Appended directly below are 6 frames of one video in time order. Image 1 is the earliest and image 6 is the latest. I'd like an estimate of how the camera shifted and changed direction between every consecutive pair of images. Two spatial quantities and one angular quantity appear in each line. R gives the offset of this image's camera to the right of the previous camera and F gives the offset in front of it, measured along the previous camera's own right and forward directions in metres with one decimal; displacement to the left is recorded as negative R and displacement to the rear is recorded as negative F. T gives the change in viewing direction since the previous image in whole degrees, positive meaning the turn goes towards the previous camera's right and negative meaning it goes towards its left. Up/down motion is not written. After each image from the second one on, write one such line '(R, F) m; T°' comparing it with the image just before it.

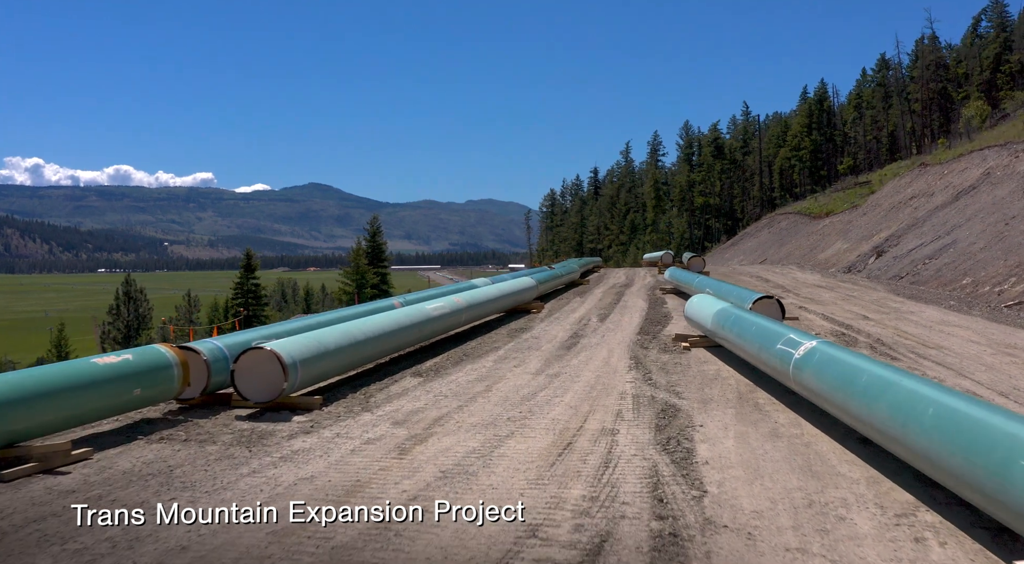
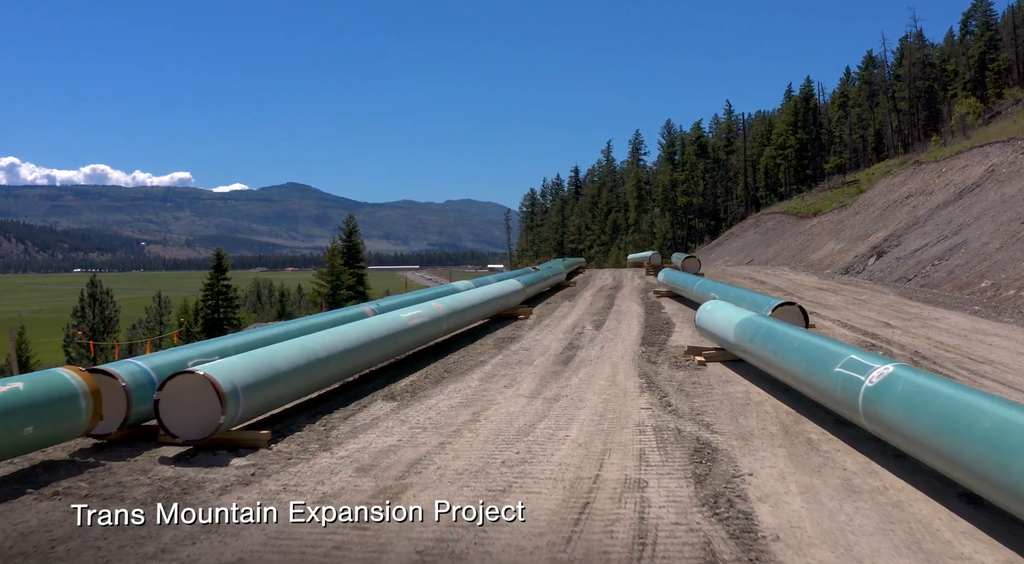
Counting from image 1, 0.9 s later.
(-0.2, +2.0) m; +1°
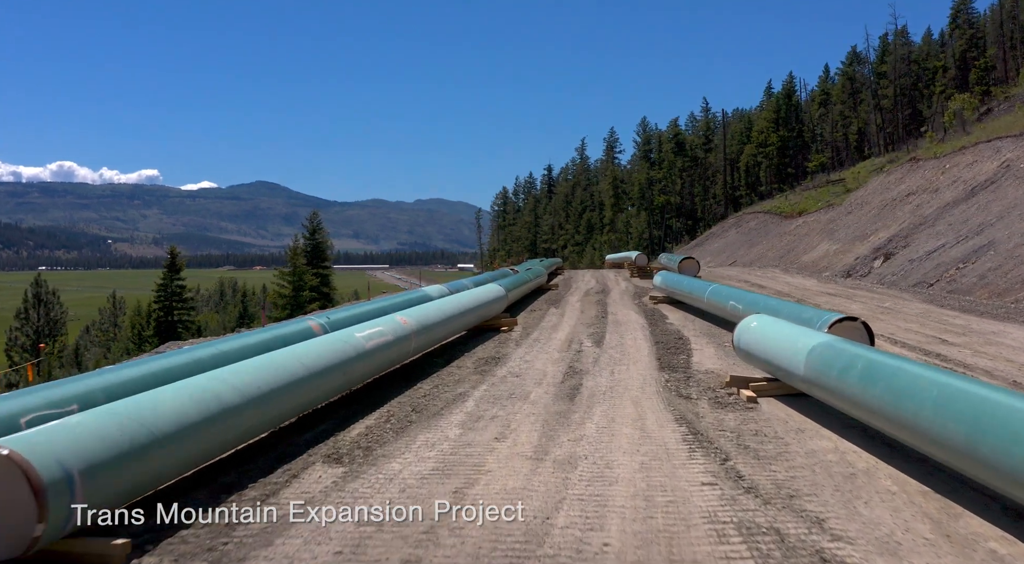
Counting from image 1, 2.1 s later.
(-0.2, +3.2) m; +2°
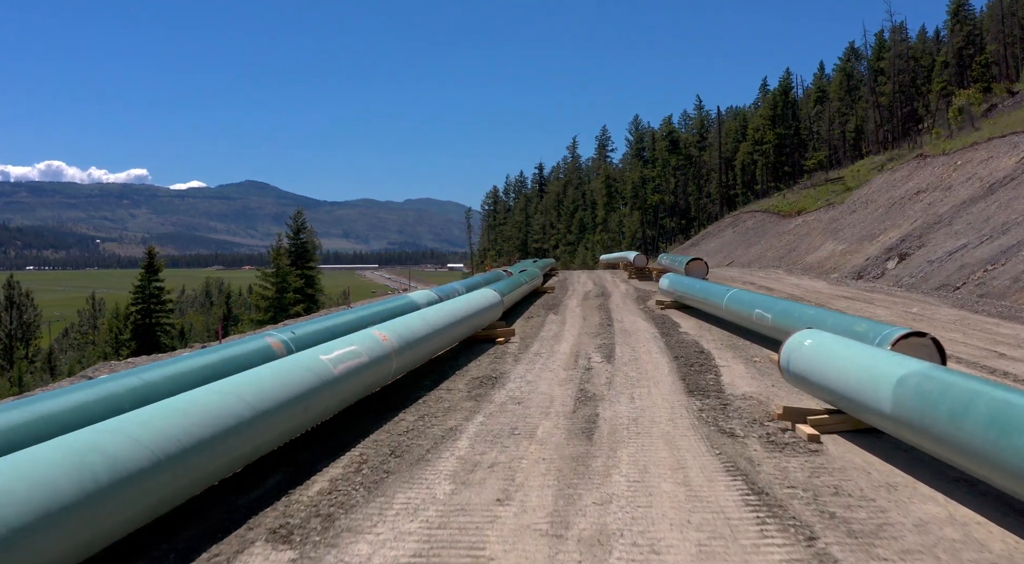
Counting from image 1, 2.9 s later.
(-0.1, +2.0) m; +1°
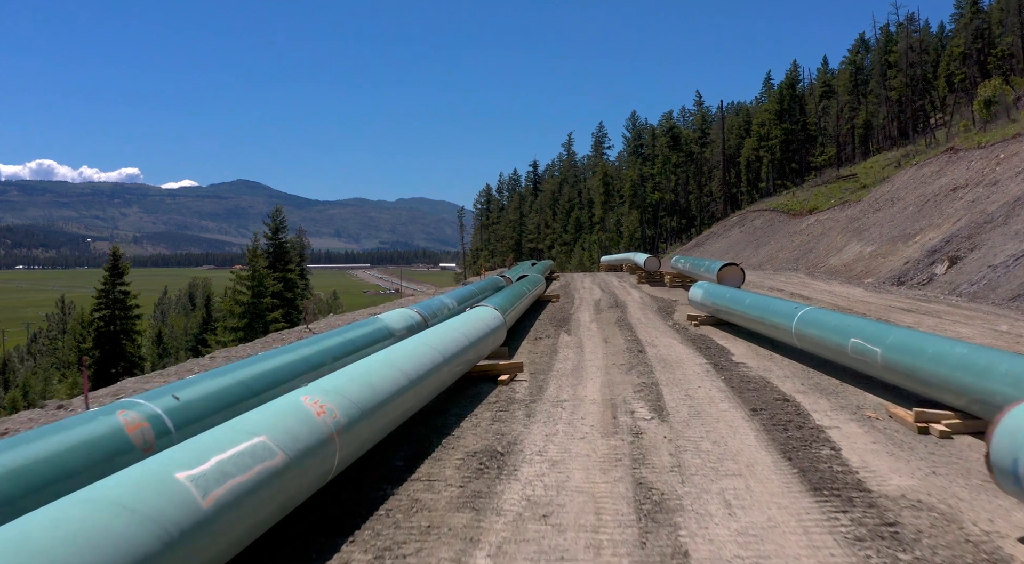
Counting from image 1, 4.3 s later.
(-0.2, +3.9) m; +1°
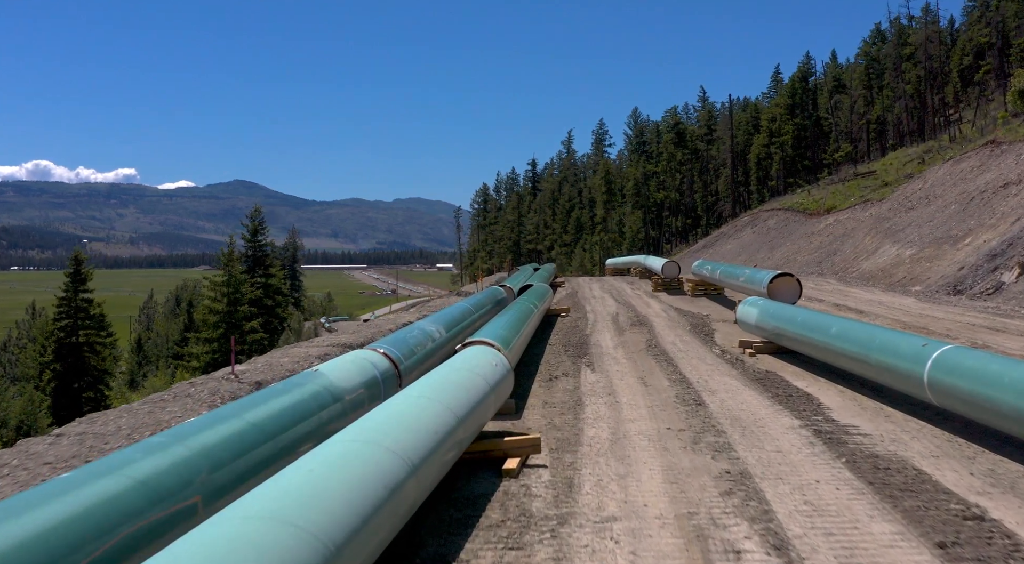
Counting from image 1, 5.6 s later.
(-0.1, +3.9) m; 0°
